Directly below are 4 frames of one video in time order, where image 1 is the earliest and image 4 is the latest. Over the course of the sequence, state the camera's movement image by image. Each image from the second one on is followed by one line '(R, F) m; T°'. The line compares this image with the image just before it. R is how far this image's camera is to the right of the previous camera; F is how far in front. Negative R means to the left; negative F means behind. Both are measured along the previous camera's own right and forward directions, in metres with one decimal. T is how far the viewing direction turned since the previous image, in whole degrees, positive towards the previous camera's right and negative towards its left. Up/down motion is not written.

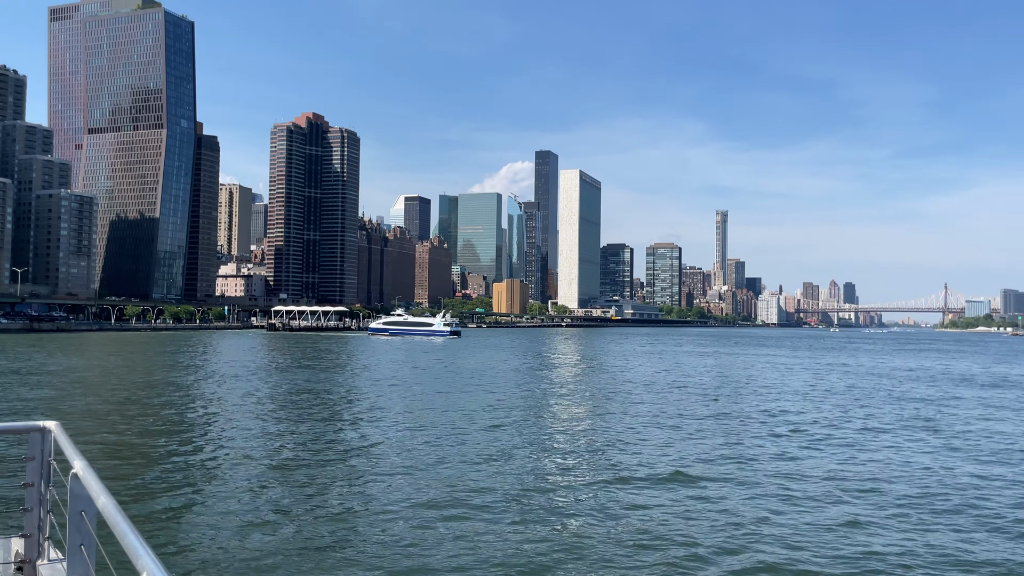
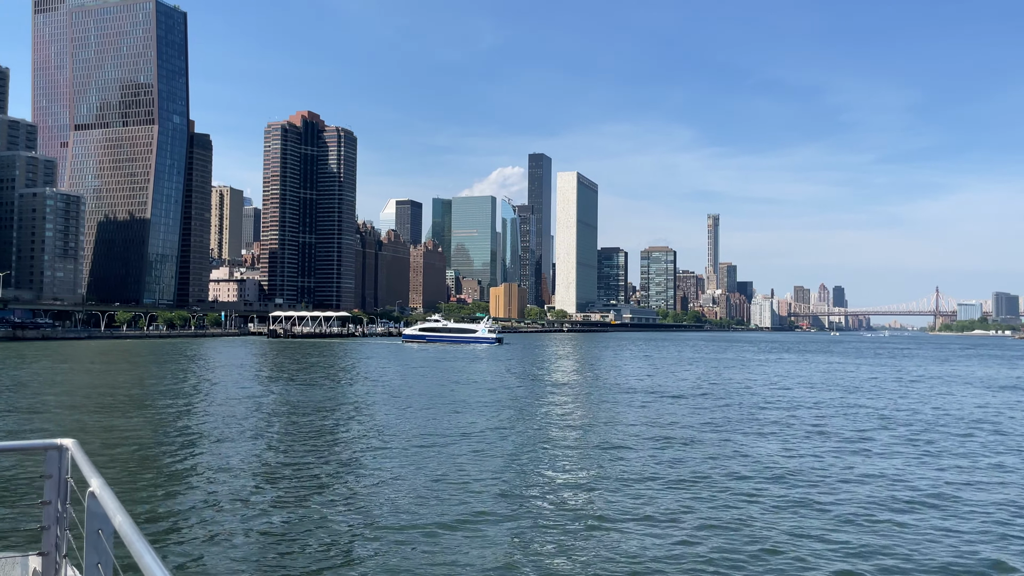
(-2.8, +4.4) m; +1°
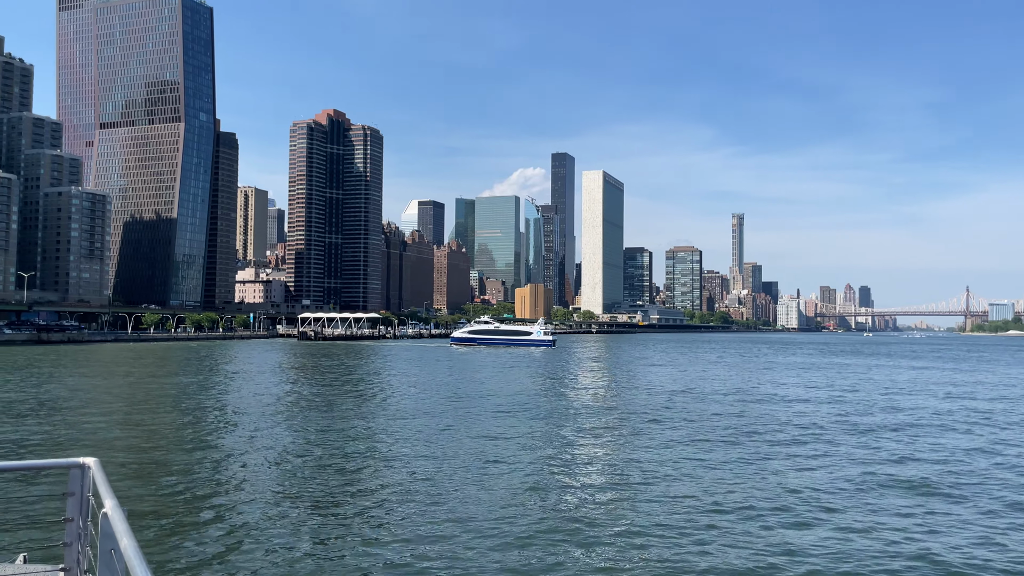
(-1.7, +2.9) m; -1°
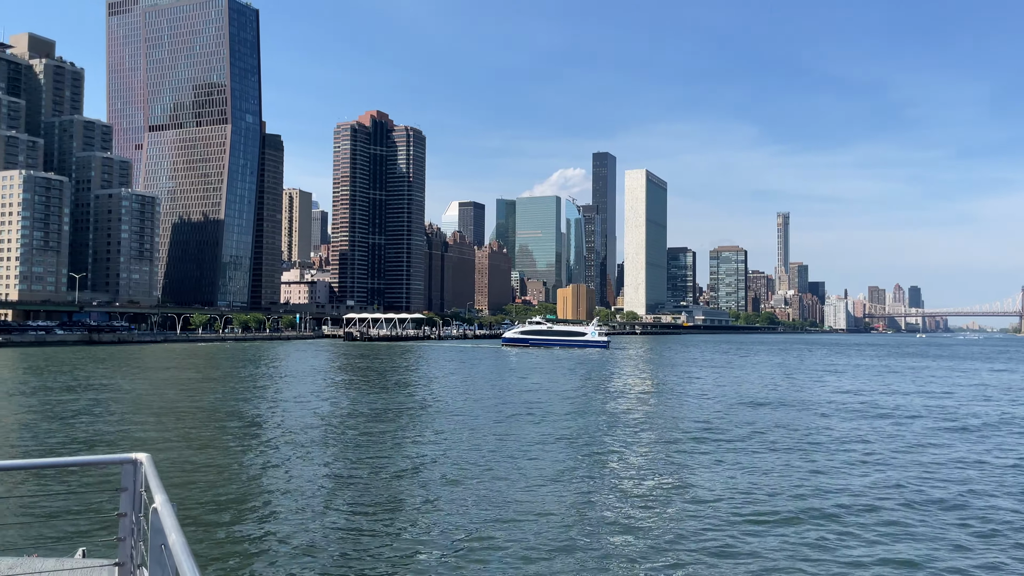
(-0.6, +1.2) m; -3°
